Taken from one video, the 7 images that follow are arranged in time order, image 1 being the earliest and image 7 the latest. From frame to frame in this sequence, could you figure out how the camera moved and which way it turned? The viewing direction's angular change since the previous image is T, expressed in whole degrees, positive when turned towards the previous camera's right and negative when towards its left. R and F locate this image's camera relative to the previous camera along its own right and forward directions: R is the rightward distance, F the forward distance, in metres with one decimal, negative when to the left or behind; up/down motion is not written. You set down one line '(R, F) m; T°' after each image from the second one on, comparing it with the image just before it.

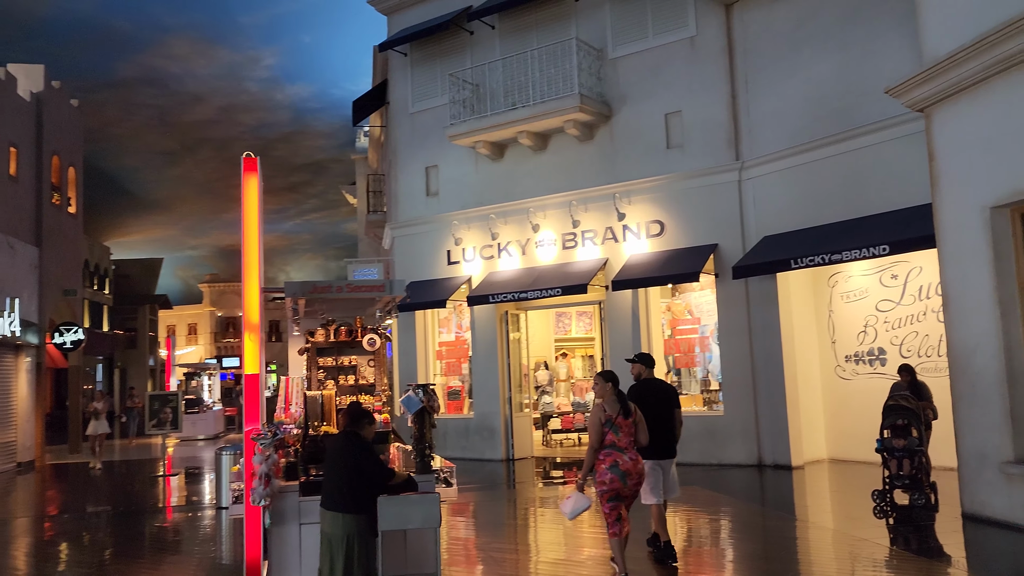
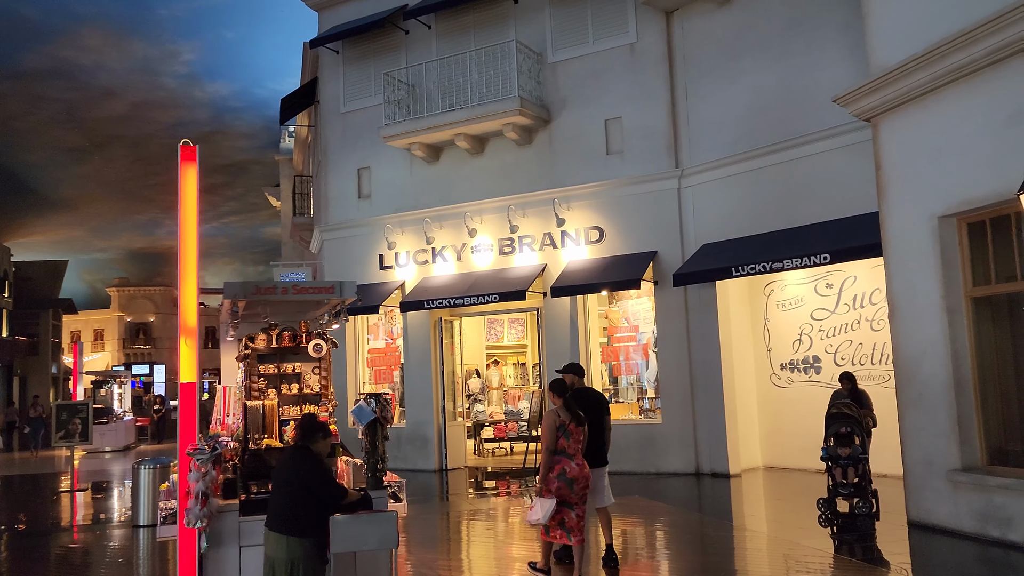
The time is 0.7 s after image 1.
(-0.2, +0.3) m; +5°
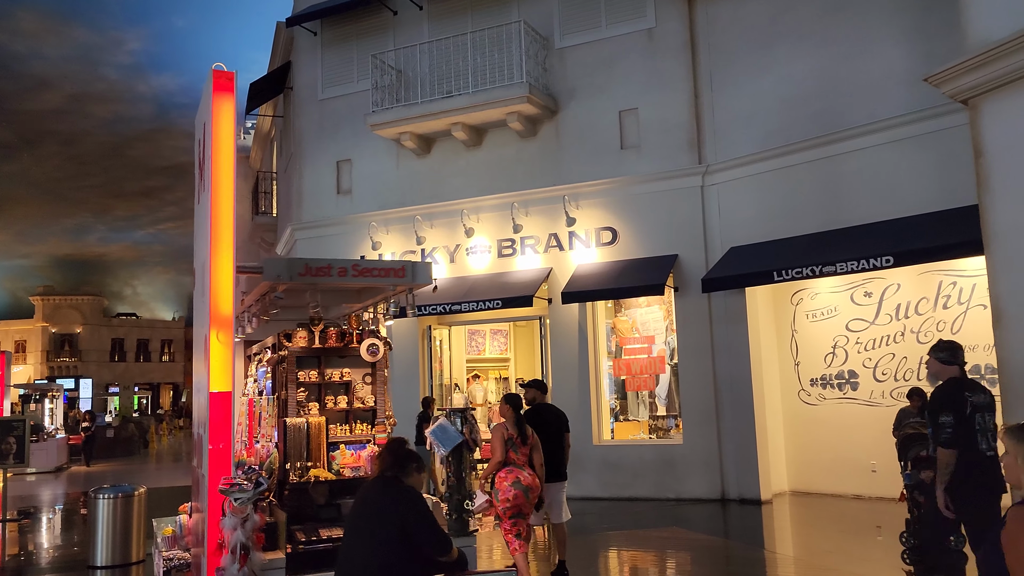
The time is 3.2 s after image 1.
(-0.9, +1.2) m; +4°
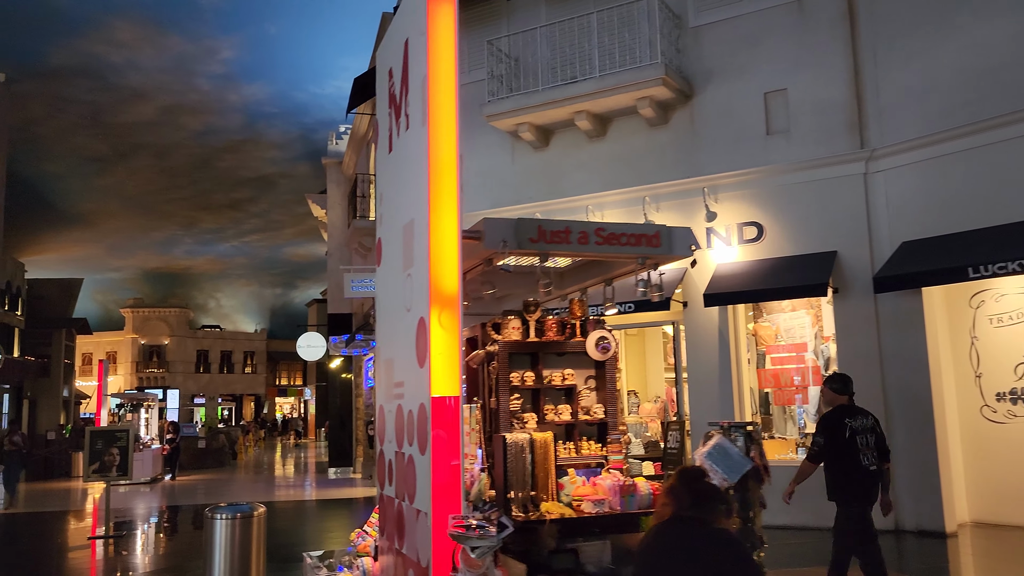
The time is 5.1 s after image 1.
(-0.8, +0.9) m; -5°
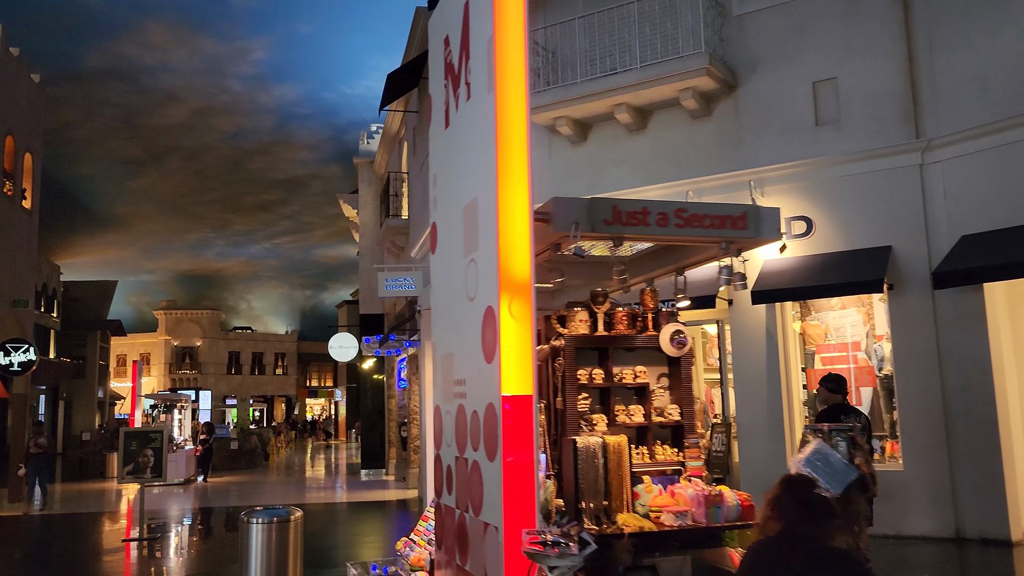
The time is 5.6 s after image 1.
(-0.1, +0.3) m; -2°
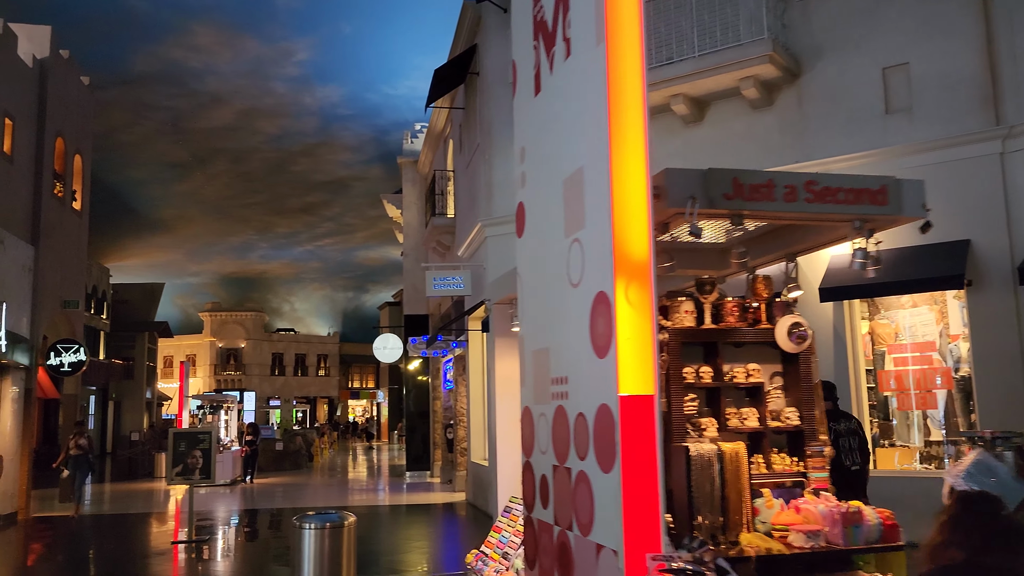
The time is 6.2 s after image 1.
(-0.2, +0.3) m; -3°
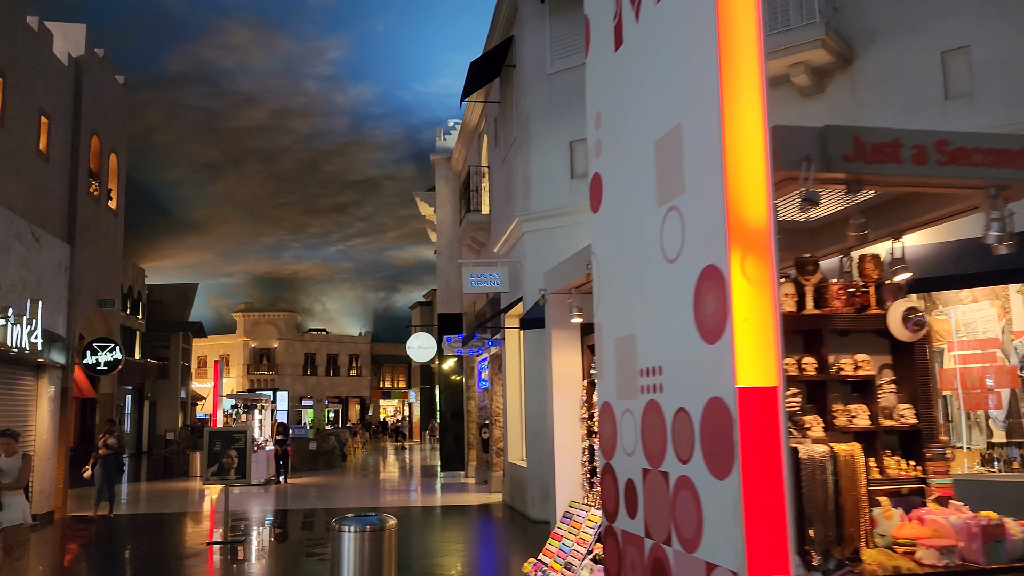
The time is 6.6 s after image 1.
(-0.1, +0.3) m; -2°
